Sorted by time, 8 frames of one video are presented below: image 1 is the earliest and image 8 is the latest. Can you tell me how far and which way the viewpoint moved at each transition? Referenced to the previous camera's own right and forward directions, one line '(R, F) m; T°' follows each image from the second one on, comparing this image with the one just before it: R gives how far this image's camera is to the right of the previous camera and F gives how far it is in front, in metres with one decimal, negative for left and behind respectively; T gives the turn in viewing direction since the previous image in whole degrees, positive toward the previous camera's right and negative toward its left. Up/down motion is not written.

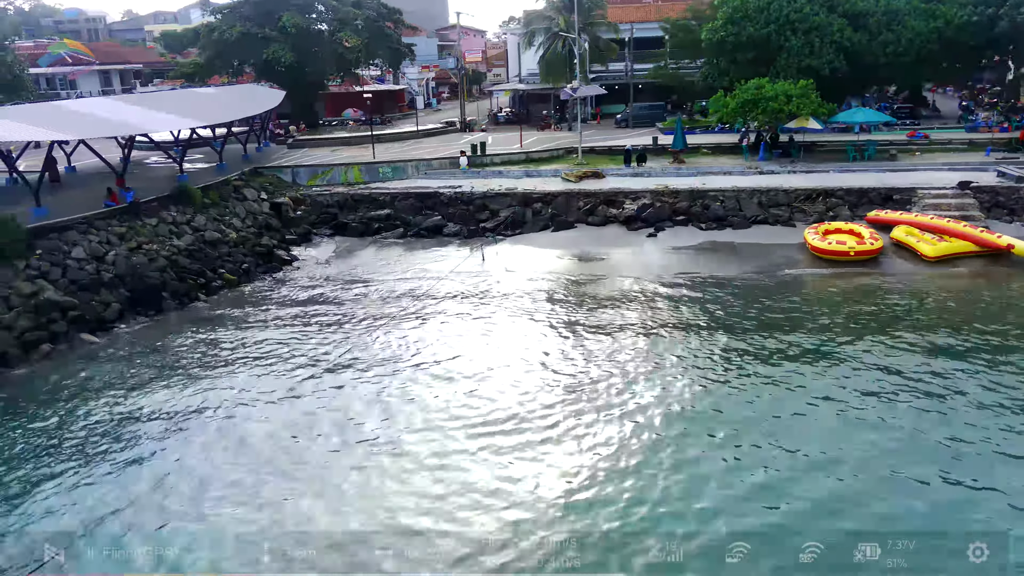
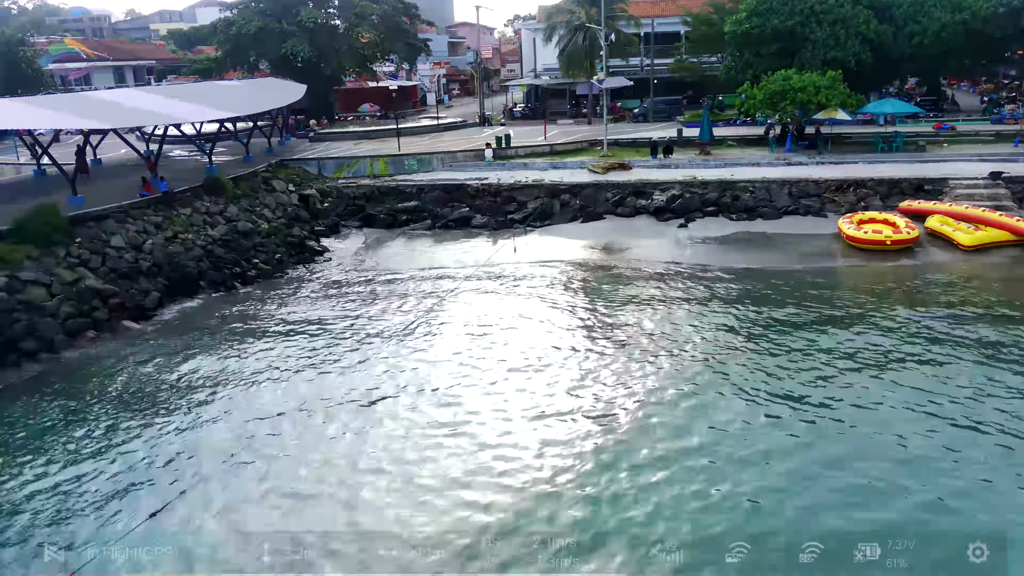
(-1.0, +0.1) m; 0°
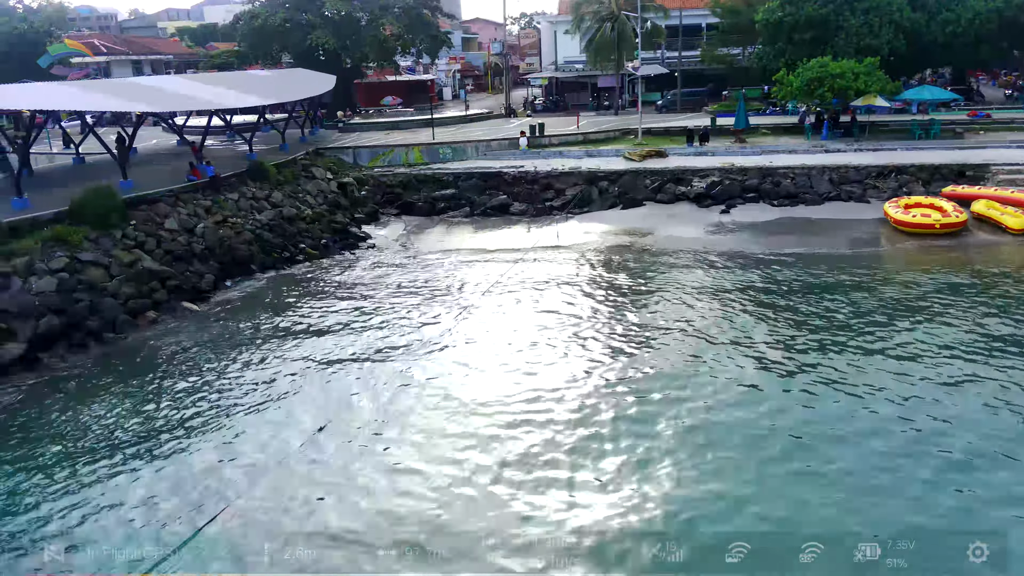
(-1.4, 0.0) m; 0°
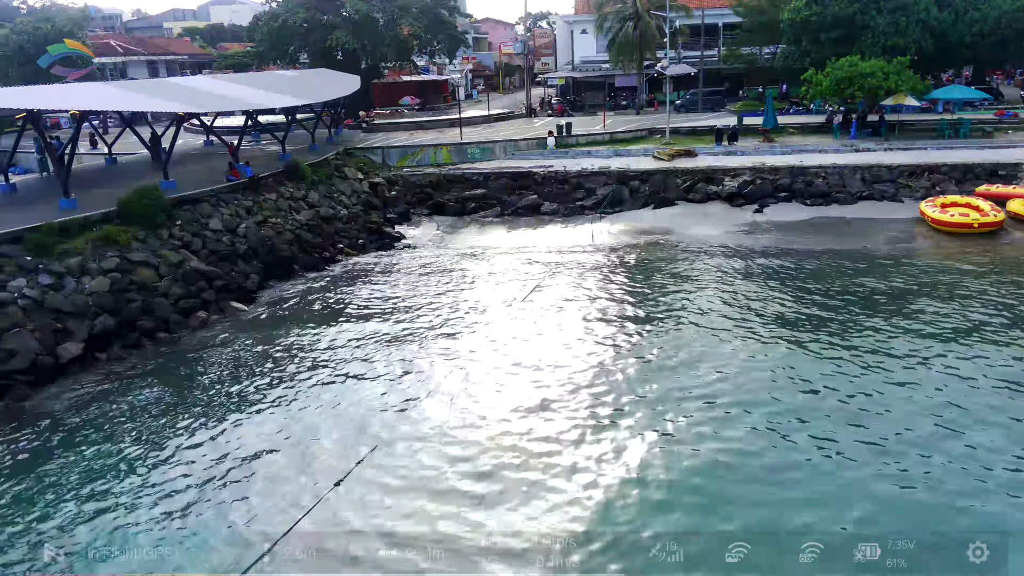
(-1.1, 0.0) m; 0°
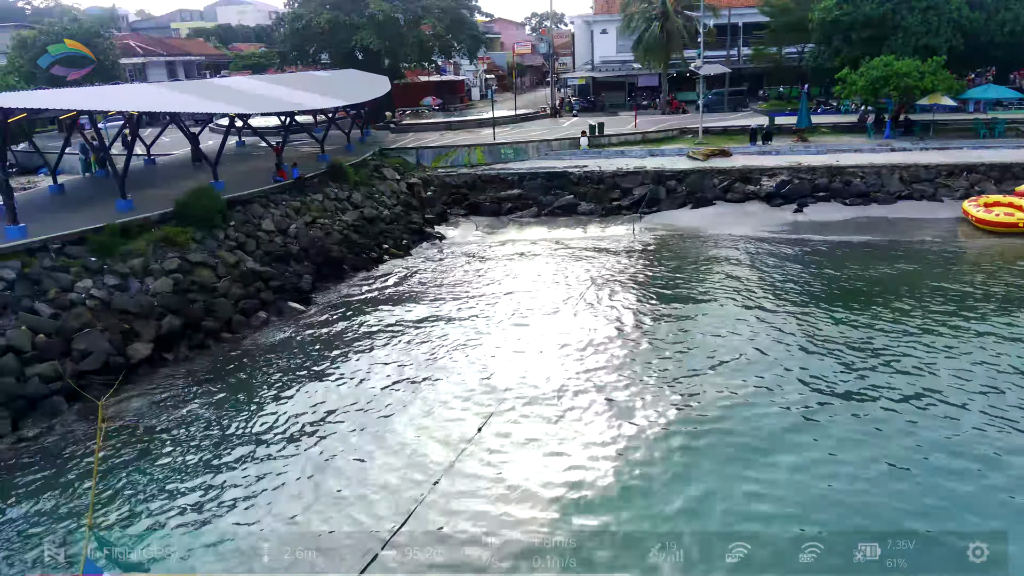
(-1.4, -0.1) m; 0°
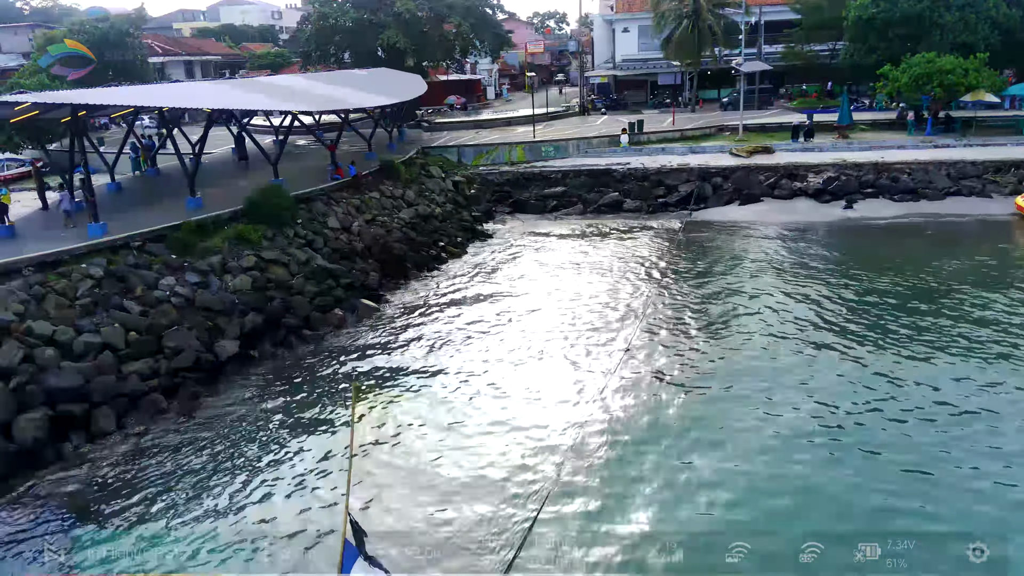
(-1.9, 0.0) m; 0°
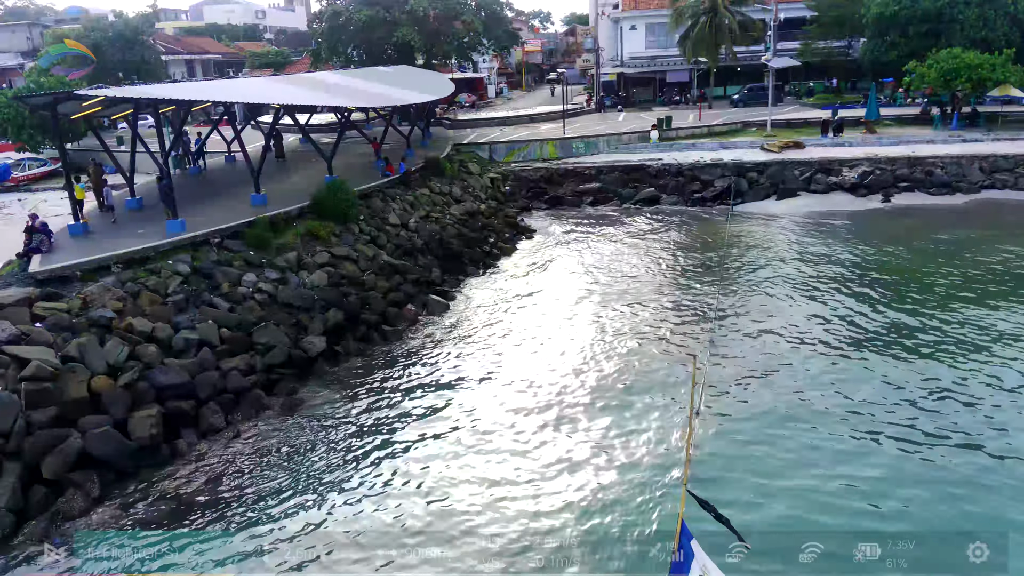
(-2.2, 0.0) m; +1°
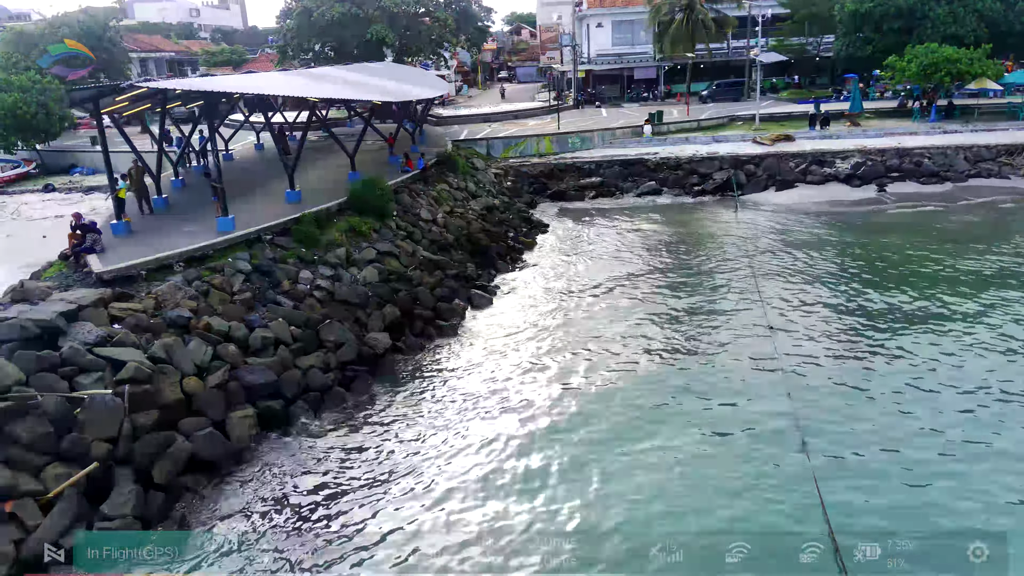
(-2.6, +0.1) m; +4°
